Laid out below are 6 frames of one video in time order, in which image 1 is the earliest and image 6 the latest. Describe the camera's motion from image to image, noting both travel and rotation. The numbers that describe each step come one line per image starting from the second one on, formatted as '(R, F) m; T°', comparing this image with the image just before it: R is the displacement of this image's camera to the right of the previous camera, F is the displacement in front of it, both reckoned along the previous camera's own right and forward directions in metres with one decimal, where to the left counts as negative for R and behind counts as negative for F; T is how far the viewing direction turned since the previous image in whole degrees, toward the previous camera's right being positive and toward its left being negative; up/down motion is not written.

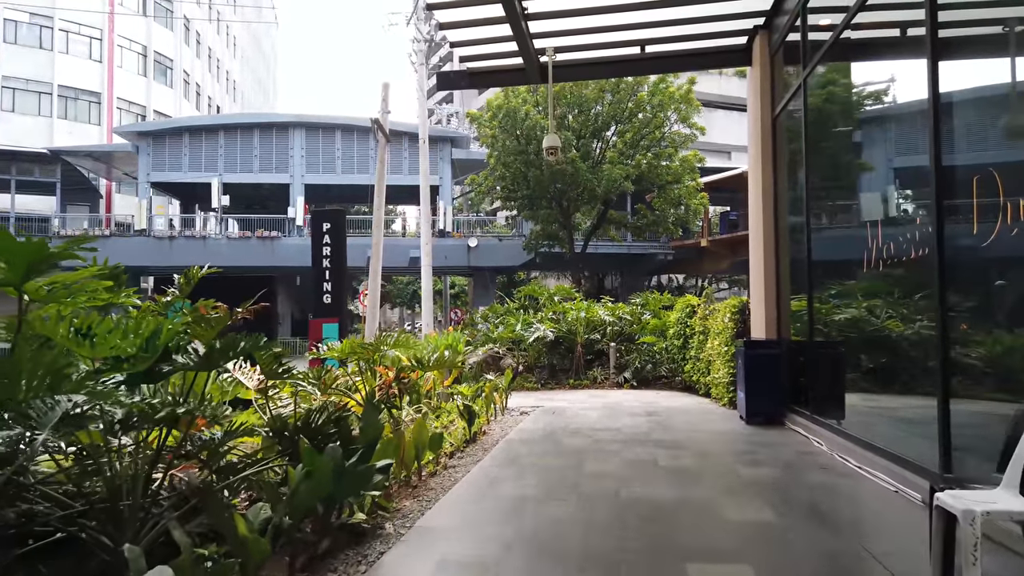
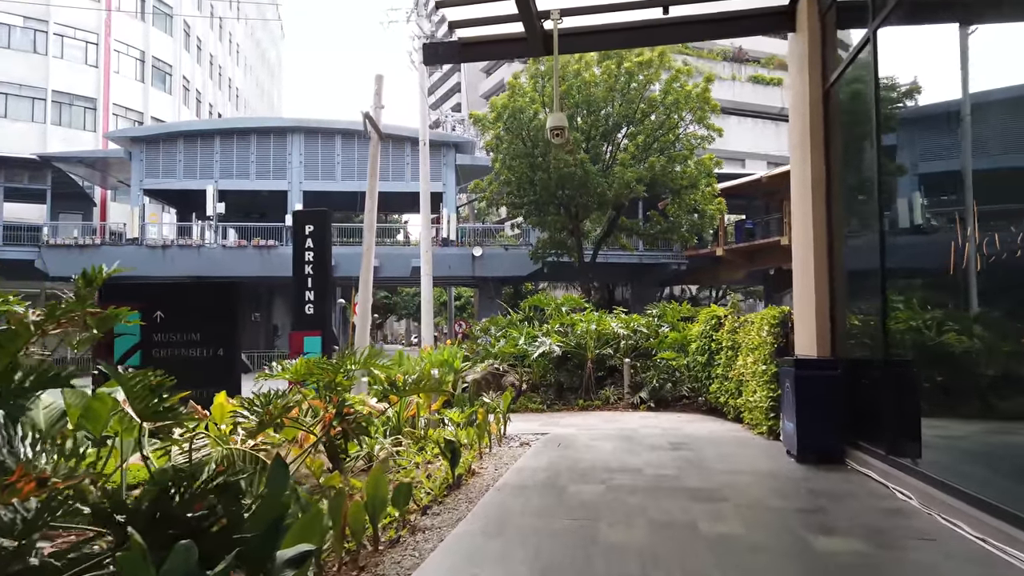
(+0.1, +1.4) m; -1°
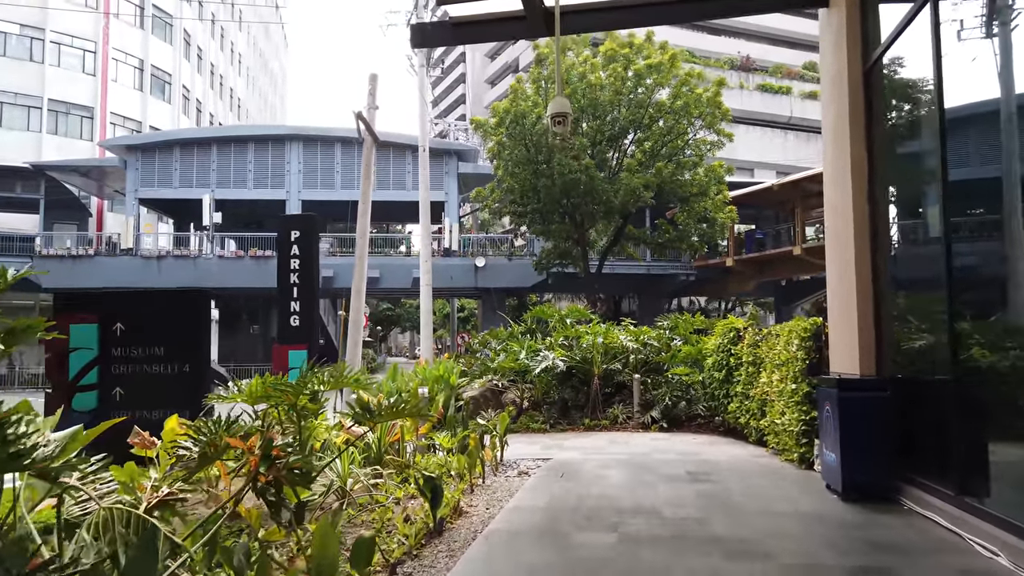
(+0.1, +0.9) m; 0°
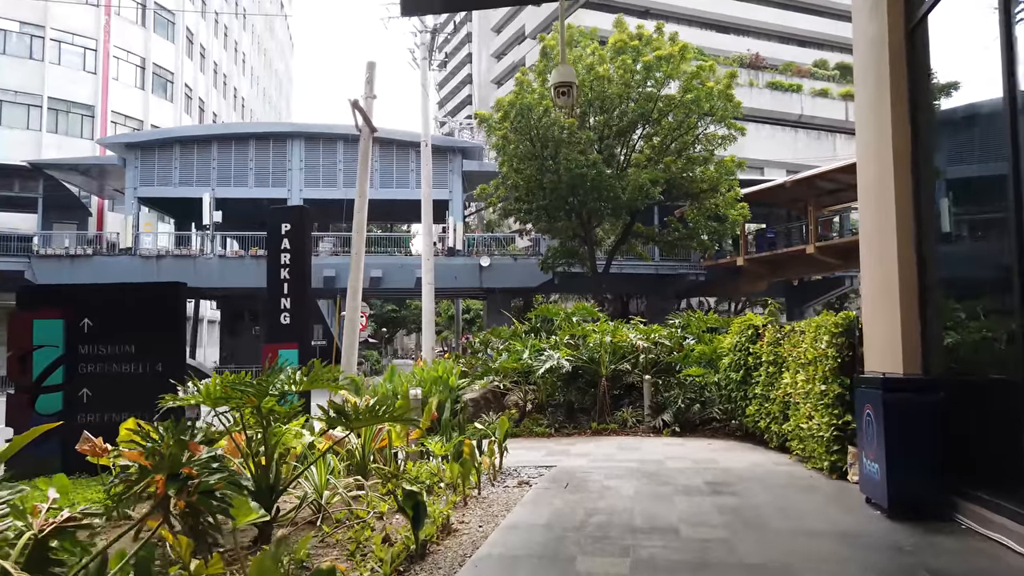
(+0.1, +0.7) m; -1°
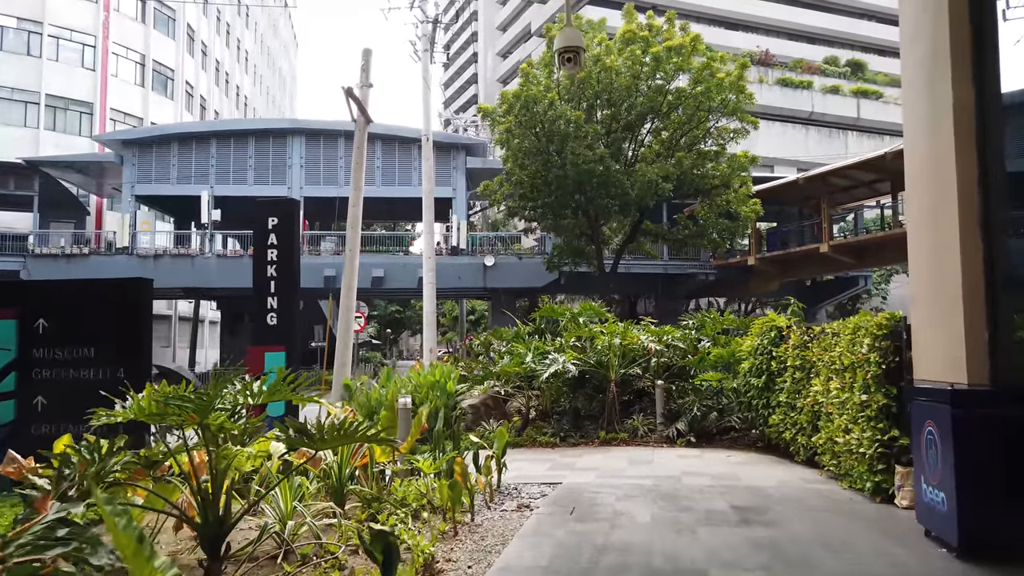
(+0.1, +0.7) m; 0°
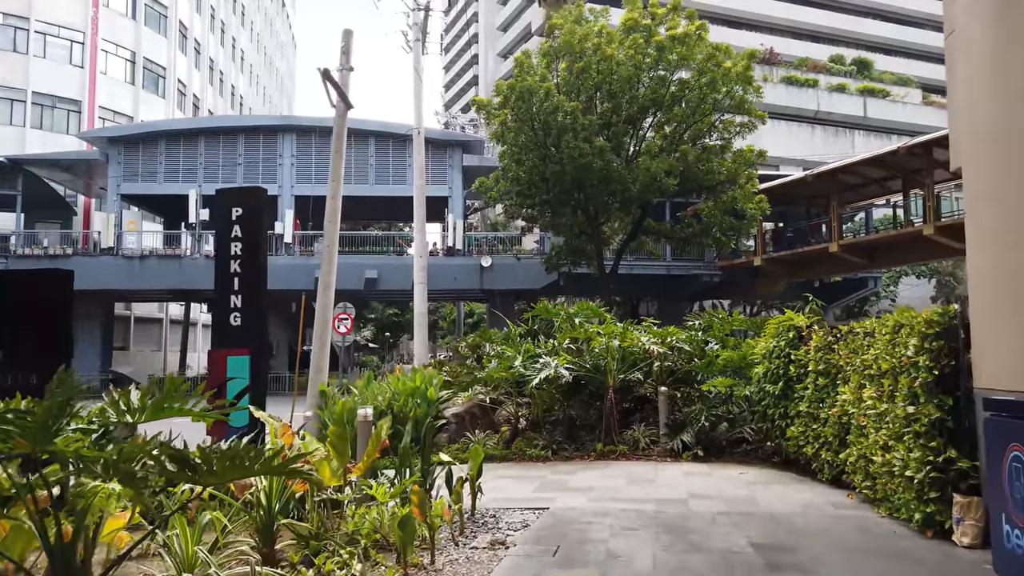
(+0.2, +1.0) m; 0°
